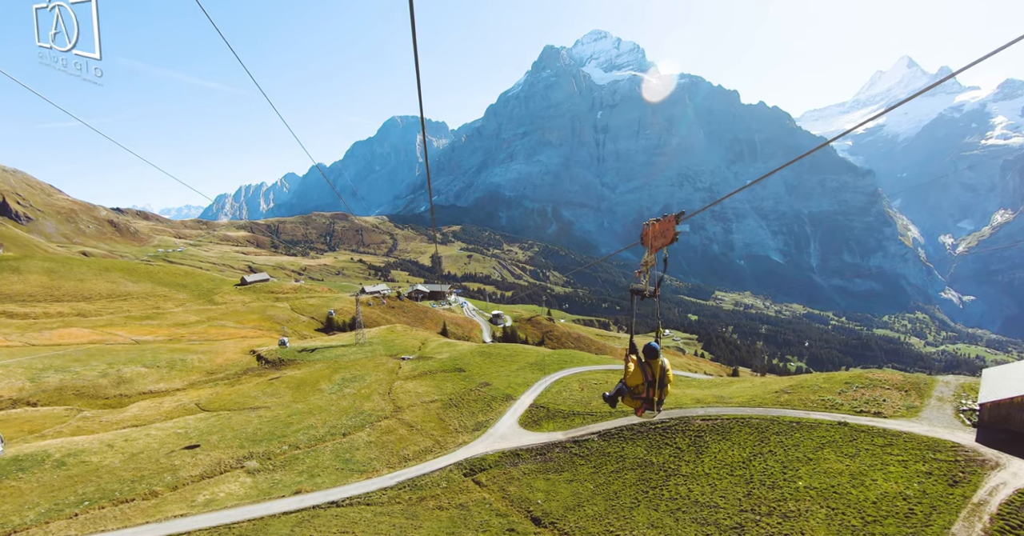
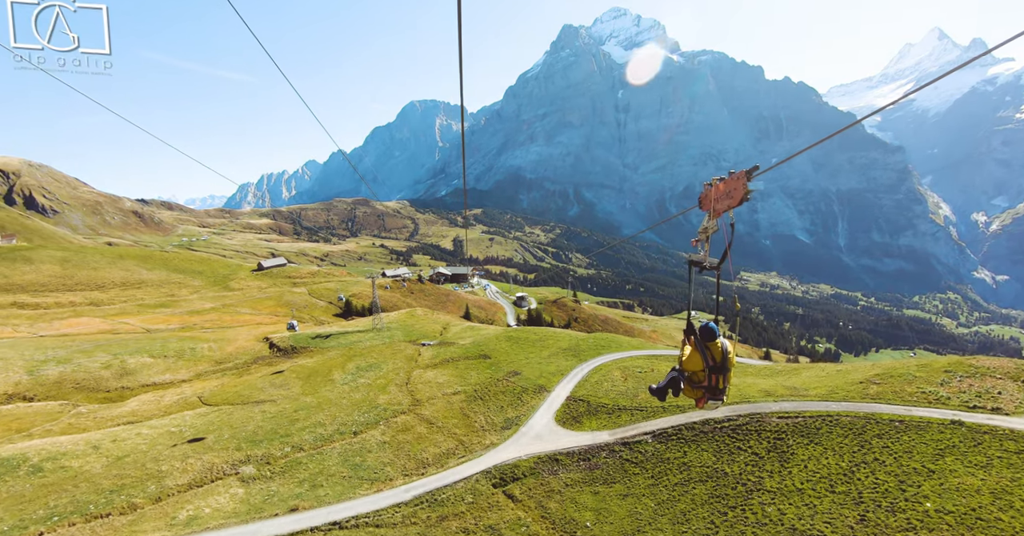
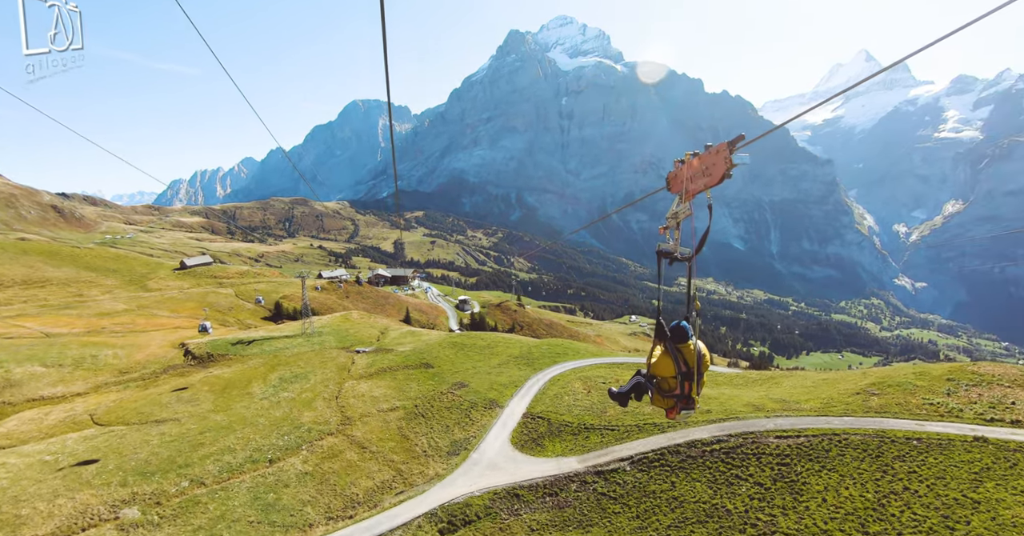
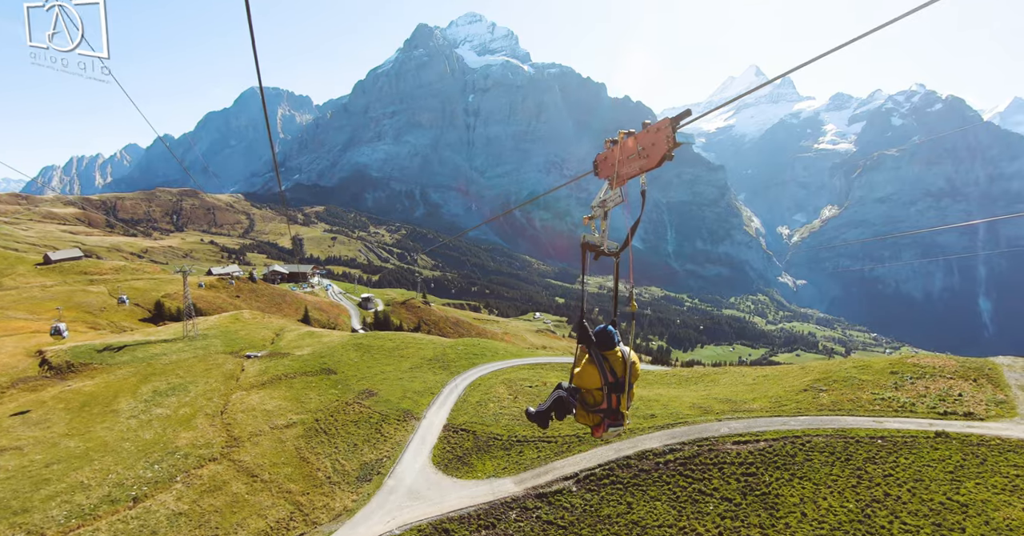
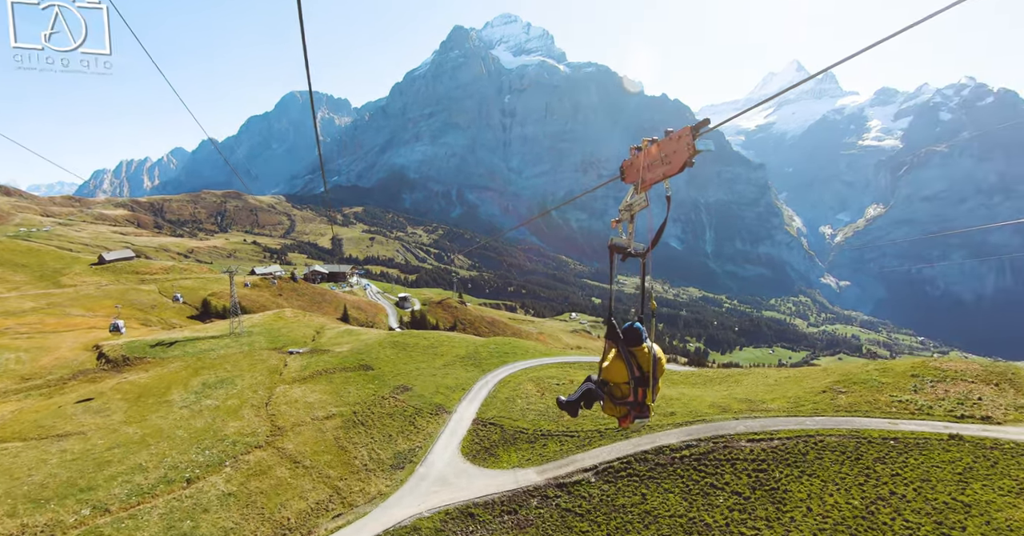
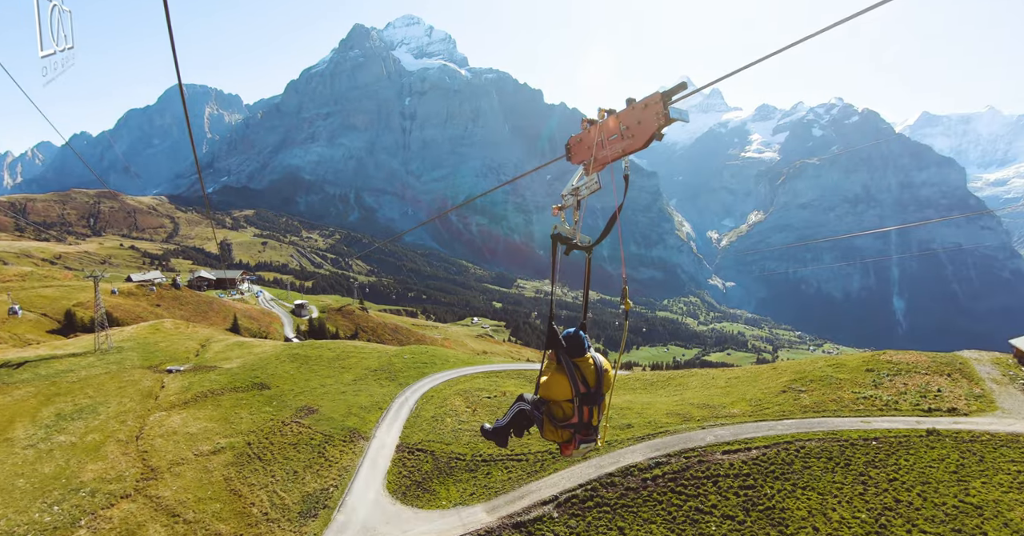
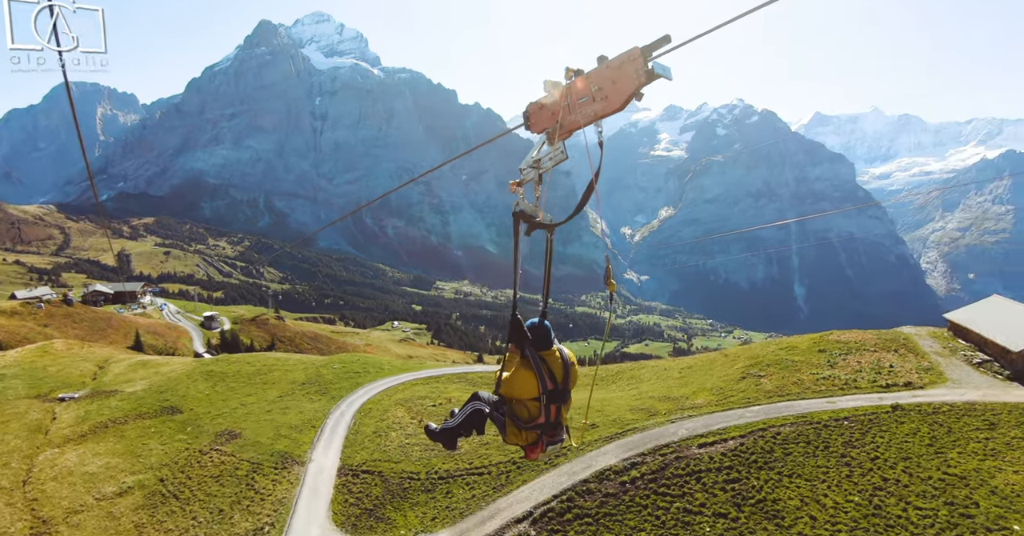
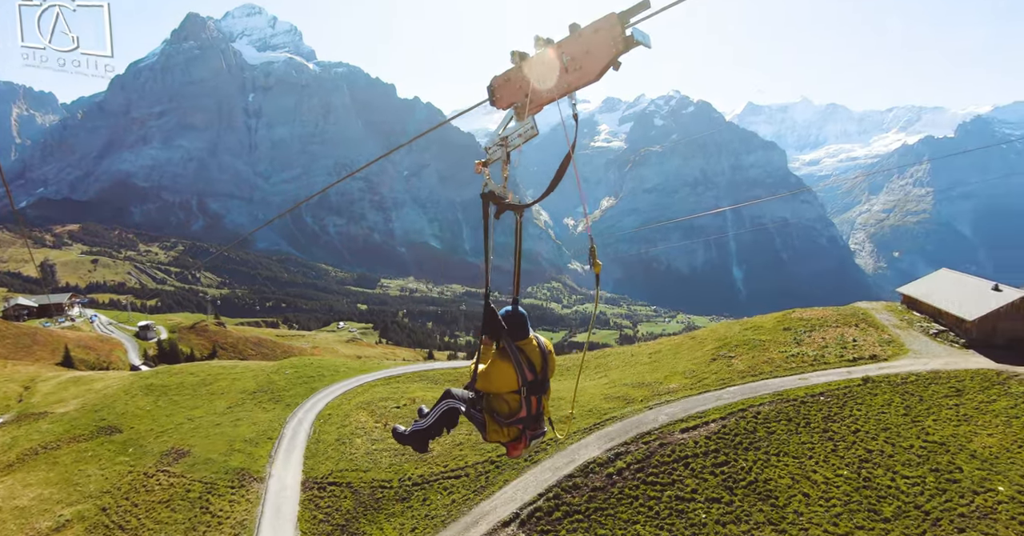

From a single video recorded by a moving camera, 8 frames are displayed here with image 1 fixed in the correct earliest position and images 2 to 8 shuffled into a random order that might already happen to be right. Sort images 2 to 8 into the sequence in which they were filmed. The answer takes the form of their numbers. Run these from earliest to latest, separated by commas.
2, 3, 5, 4, 6, 7, 8
